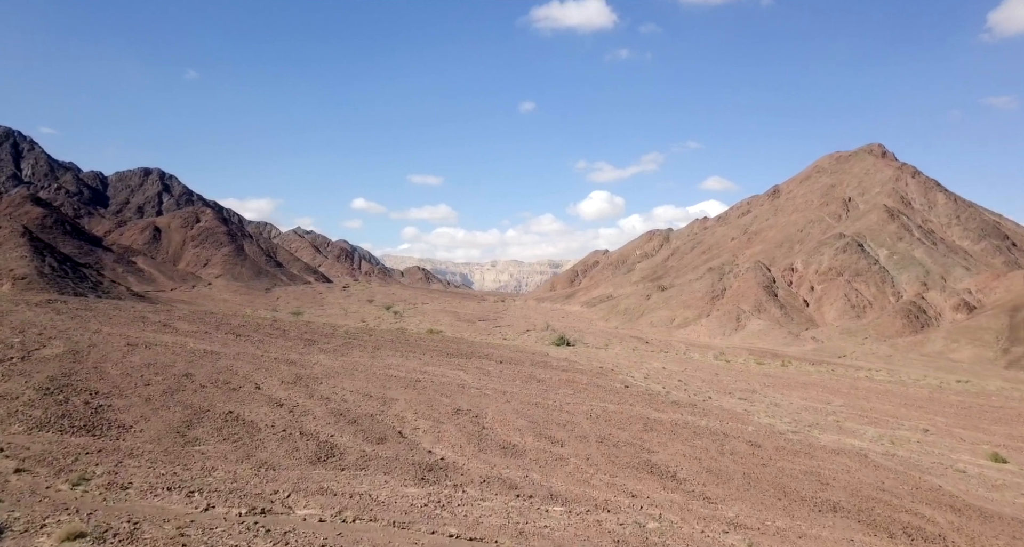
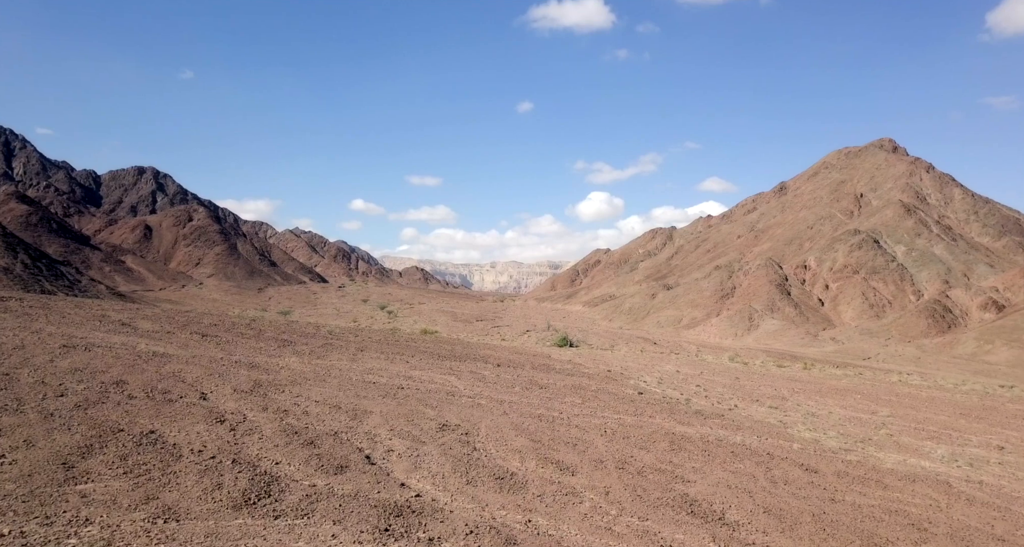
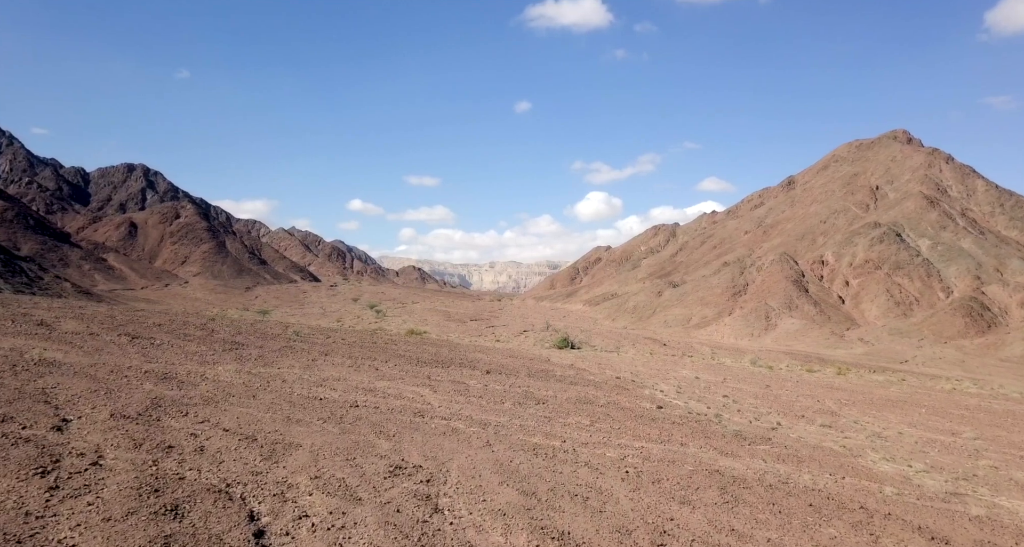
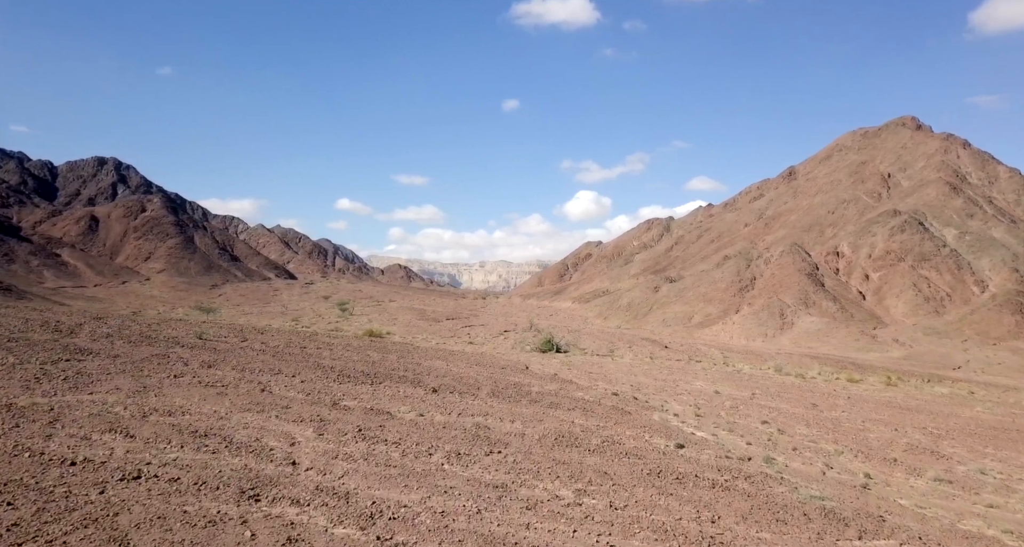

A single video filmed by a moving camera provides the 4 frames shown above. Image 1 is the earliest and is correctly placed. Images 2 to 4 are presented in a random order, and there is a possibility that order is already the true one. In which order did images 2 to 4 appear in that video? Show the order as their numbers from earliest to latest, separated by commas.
2, 3, 4
